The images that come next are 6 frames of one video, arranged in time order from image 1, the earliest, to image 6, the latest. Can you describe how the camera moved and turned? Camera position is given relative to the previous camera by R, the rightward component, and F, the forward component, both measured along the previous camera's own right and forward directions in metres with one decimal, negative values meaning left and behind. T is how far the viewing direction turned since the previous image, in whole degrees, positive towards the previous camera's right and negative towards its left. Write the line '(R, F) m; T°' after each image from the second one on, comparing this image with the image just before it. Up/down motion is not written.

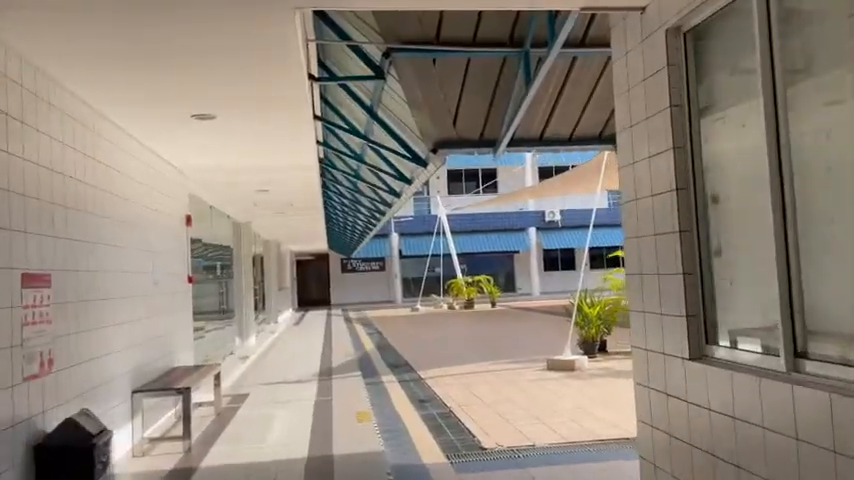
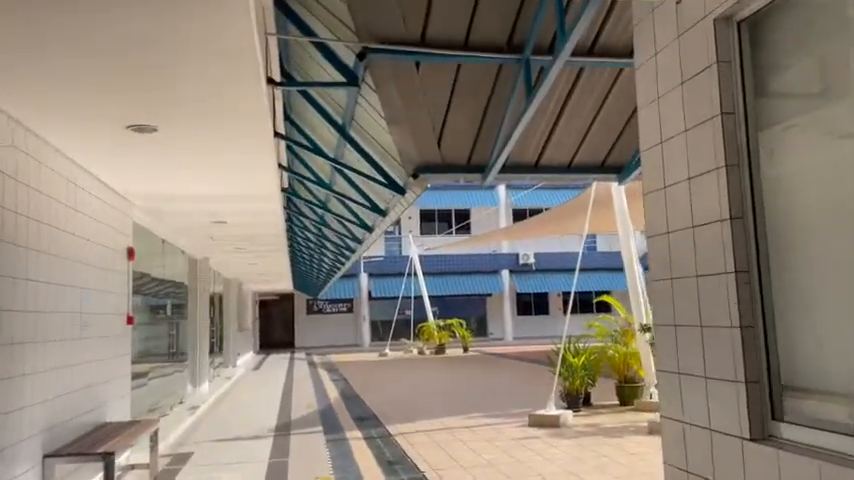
(0.0, +0.7) m; +3°
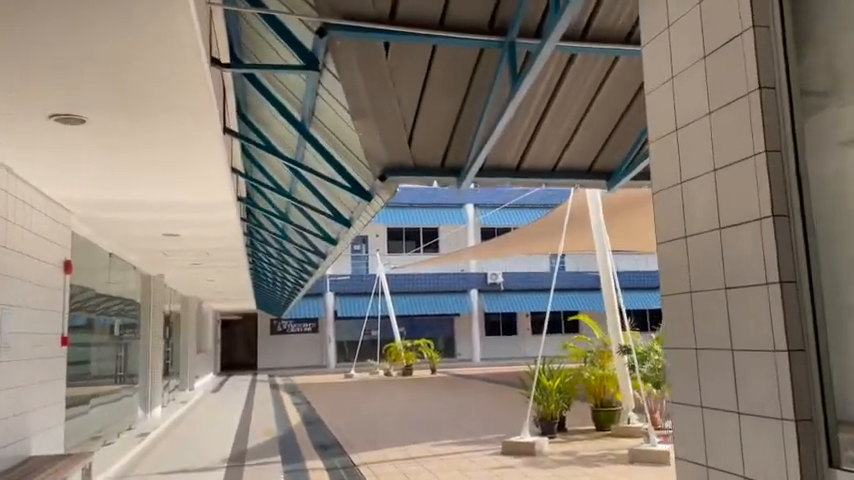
(0.0, +0.5) m; +3°
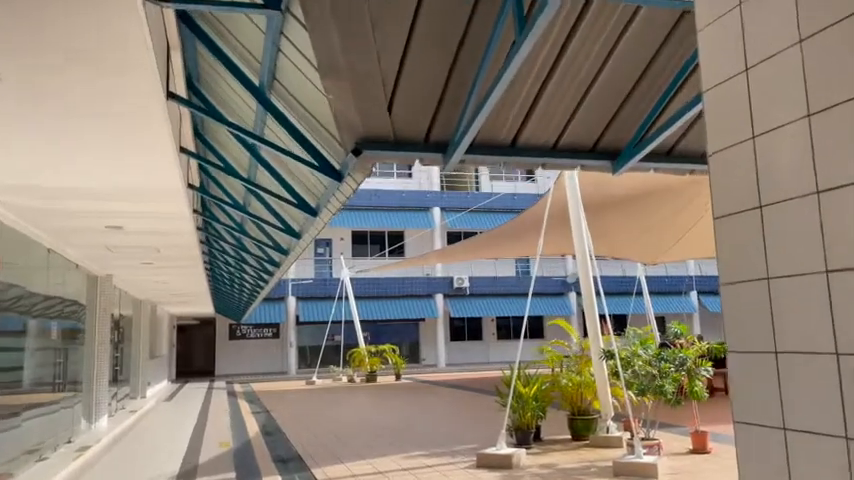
(-0.1, +0.6) m; +3°
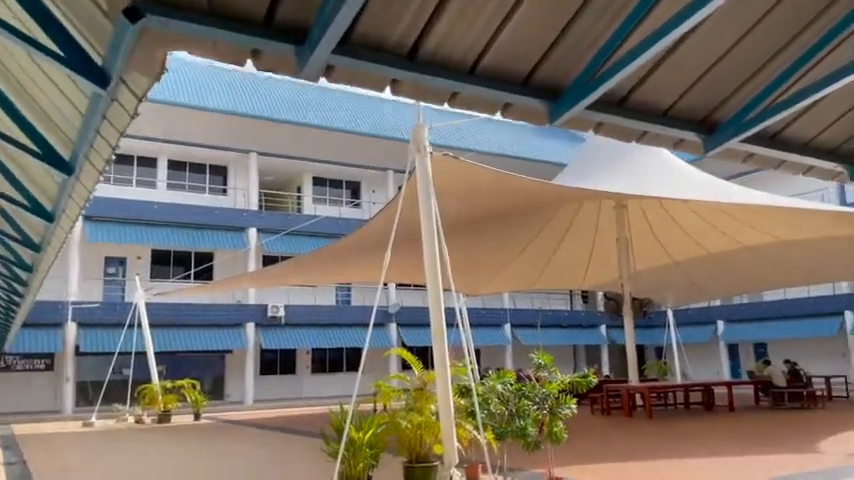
(-0.1, +1.5) m; +15°
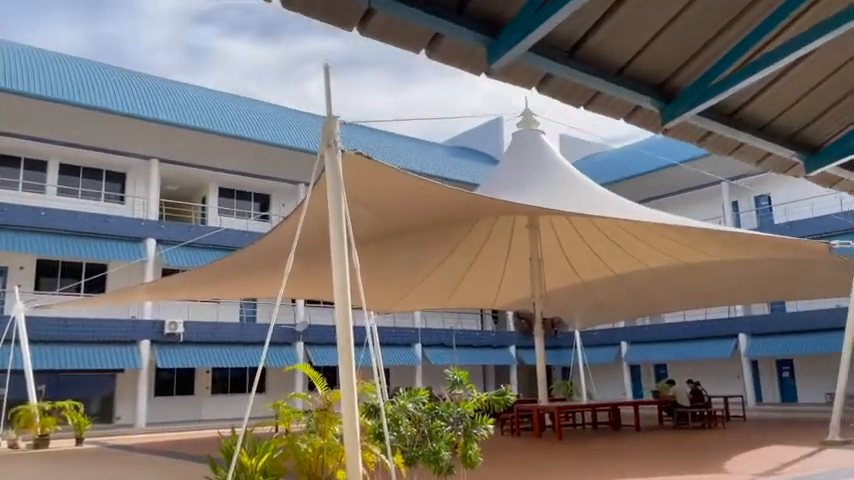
(0.0, +0.6) m; +7°
